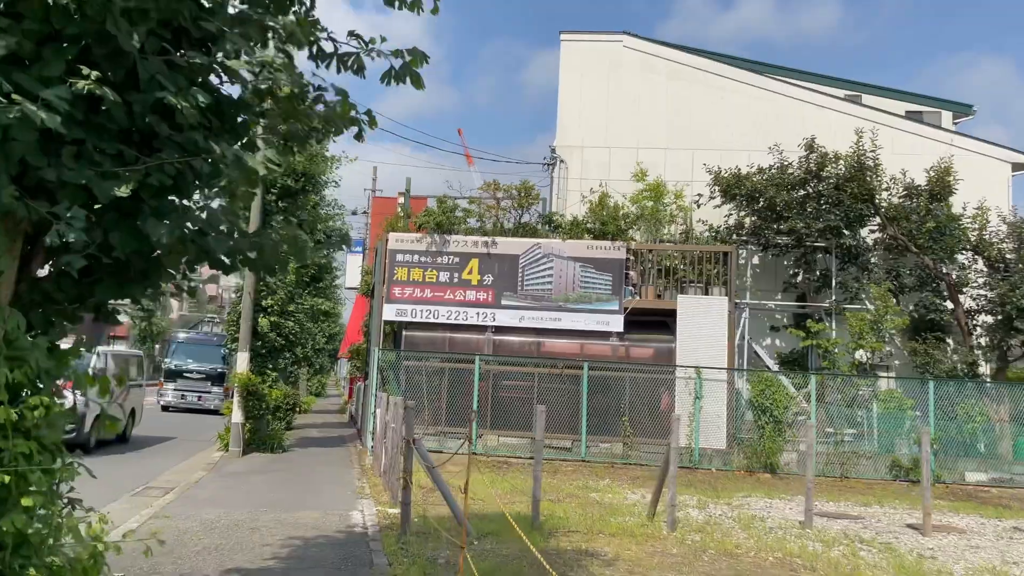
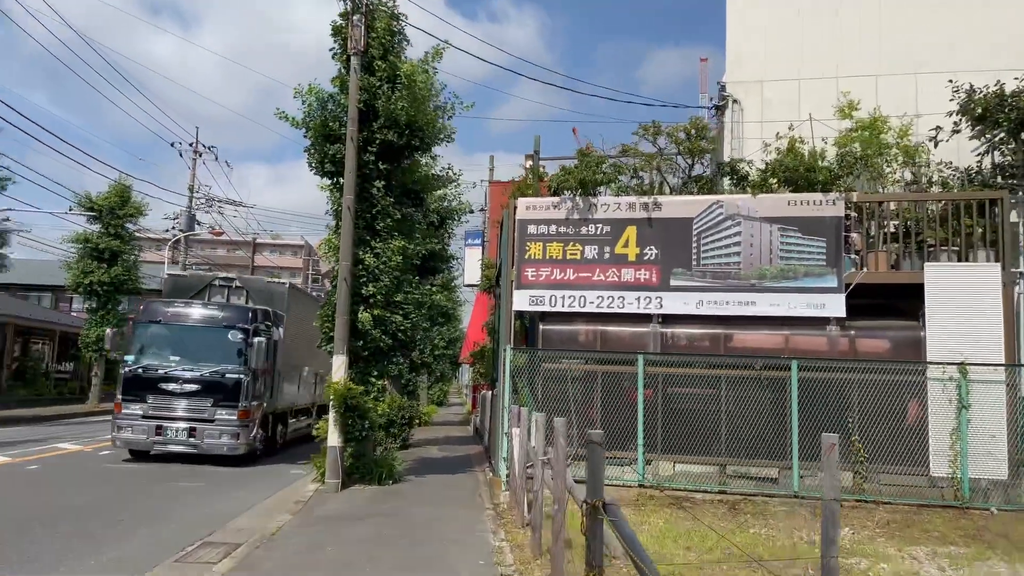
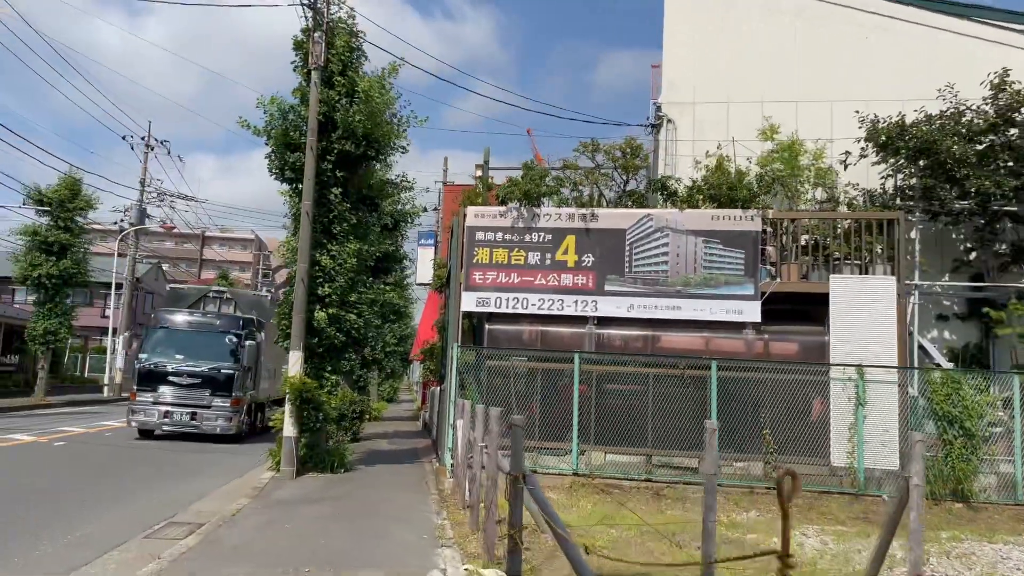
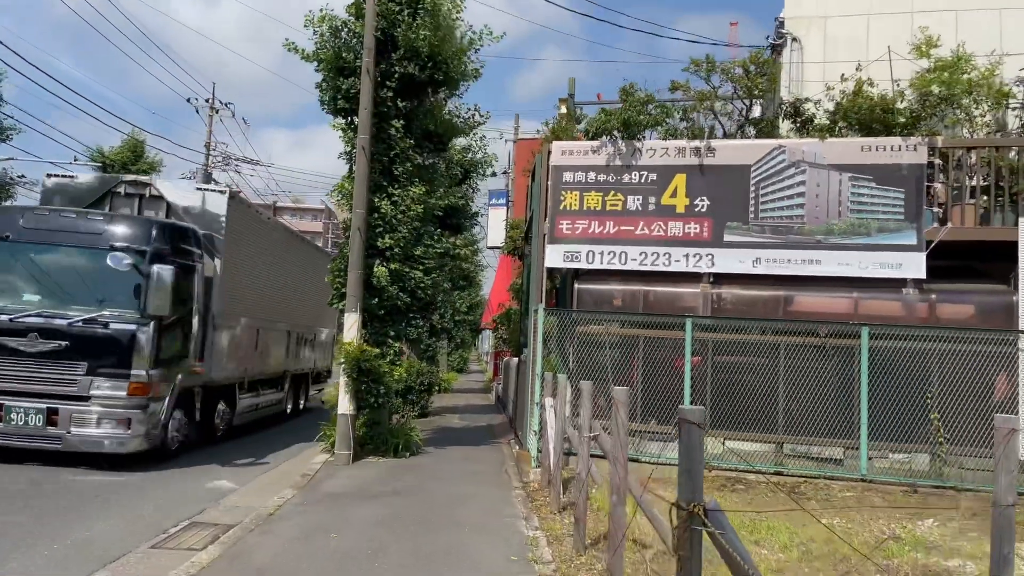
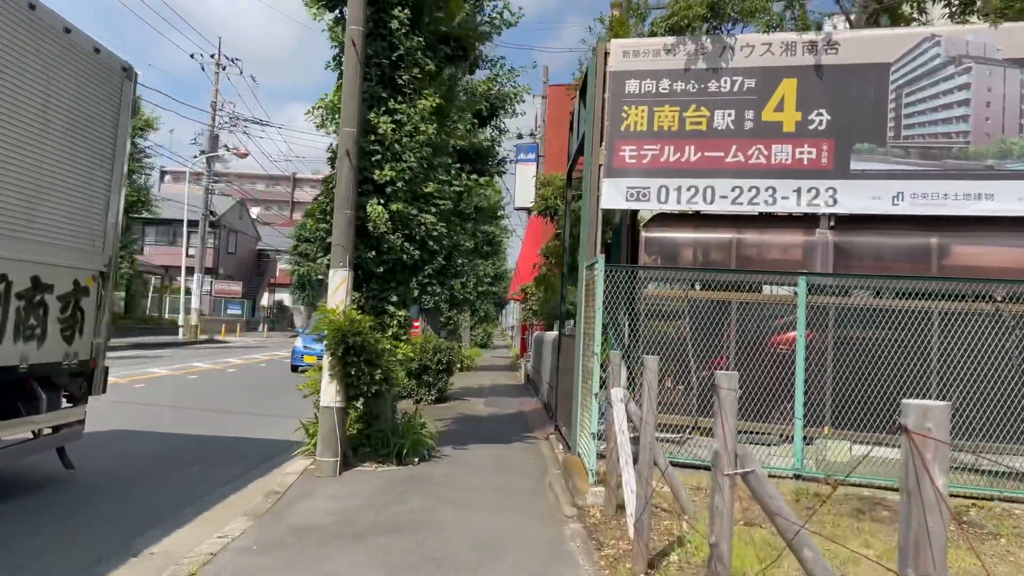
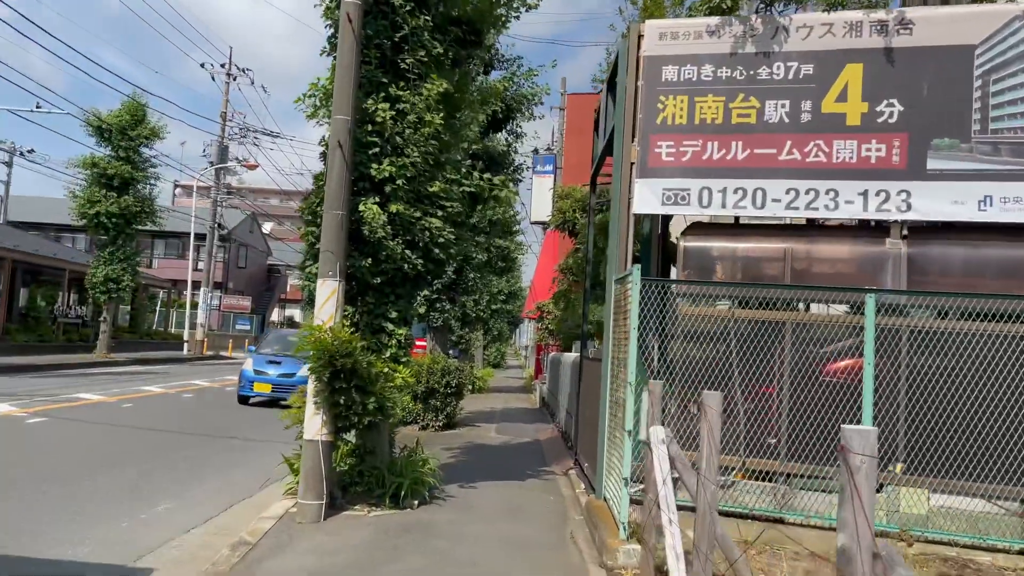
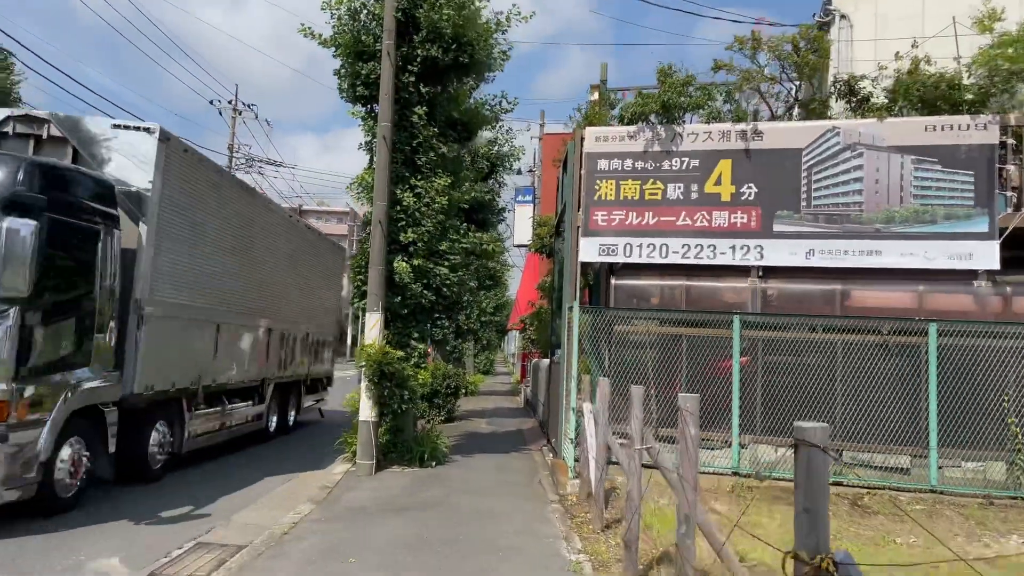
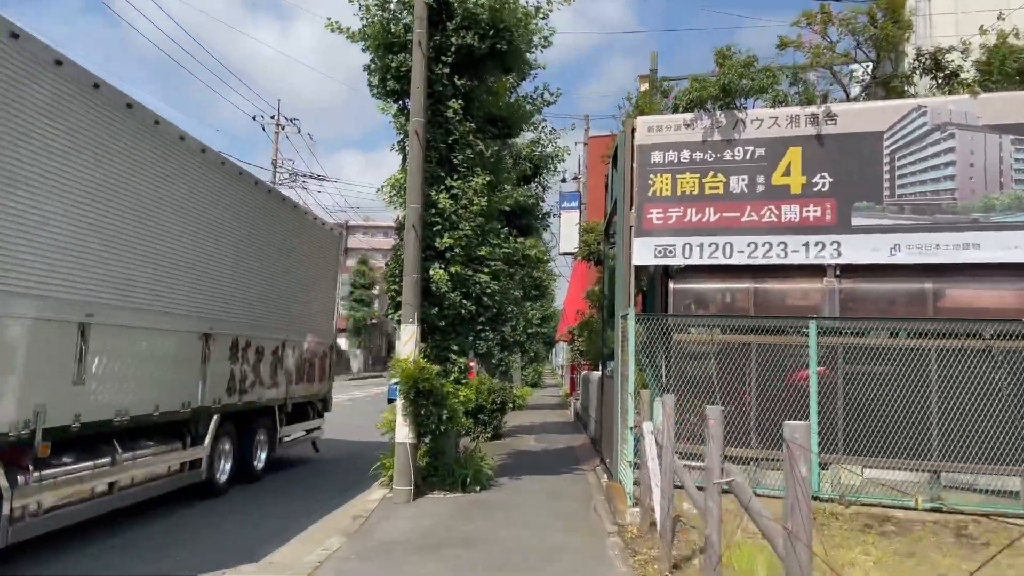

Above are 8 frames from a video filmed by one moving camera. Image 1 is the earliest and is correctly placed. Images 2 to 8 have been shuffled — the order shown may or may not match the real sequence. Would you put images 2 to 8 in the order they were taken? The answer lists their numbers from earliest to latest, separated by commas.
3, 2, 4, 7, 8, 5, 6
